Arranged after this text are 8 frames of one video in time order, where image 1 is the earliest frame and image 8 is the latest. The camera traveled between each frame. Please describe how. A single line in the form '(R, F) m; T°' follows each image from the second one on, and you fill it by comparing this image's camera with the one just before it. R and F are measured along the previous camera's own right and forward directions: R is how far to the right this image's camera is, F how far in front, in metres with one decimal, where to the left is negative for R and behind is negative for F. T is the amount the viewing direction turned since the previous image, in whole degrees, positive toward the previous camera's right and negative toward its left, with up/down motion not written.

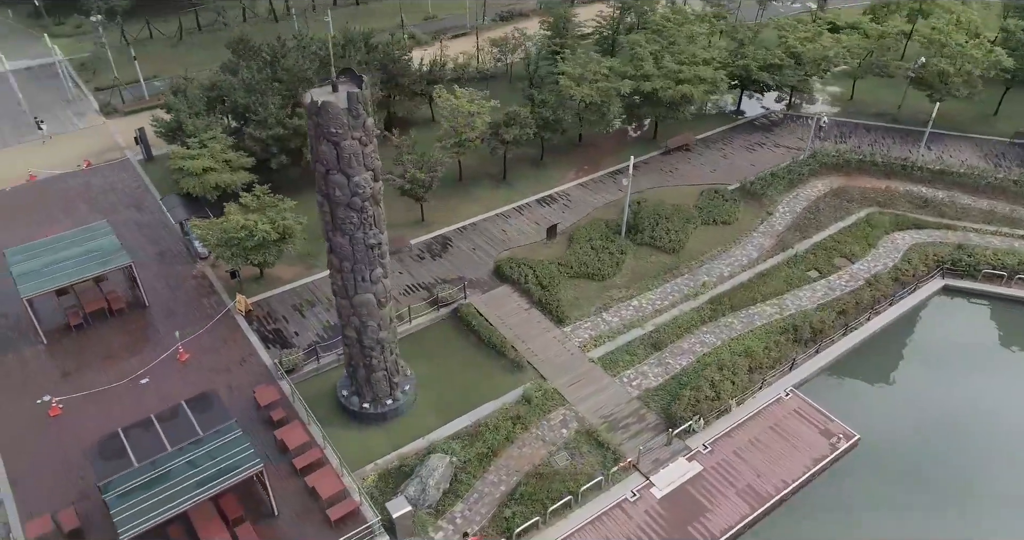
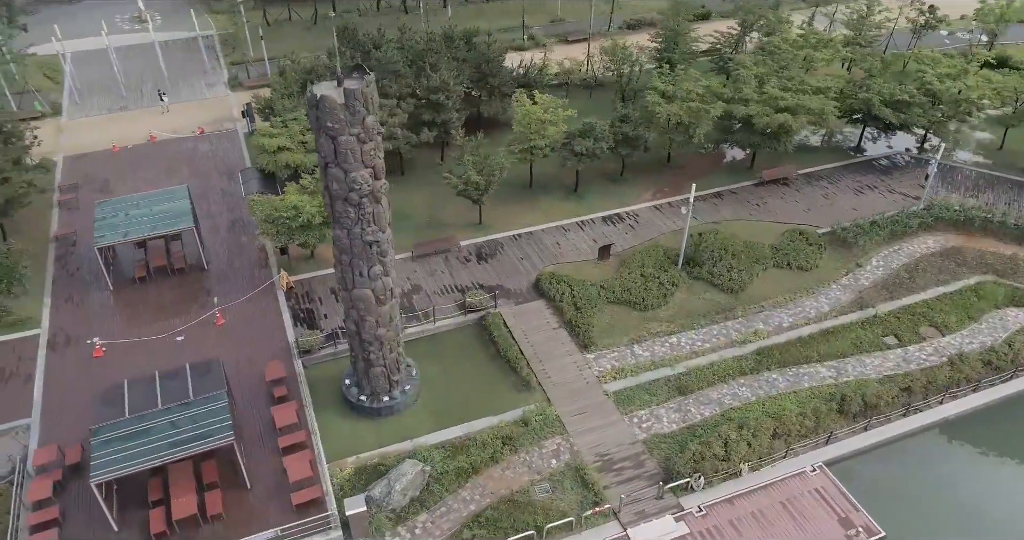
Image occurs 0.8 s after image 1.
(+4.1, +1.2) m; -12°
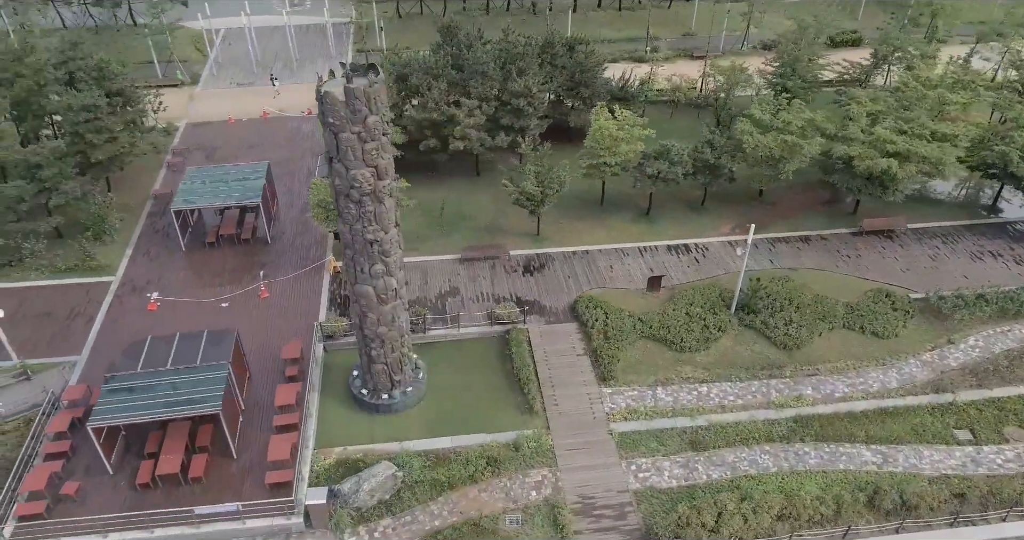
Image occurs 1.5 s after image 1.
(+4.1, +1.2) m; -12°
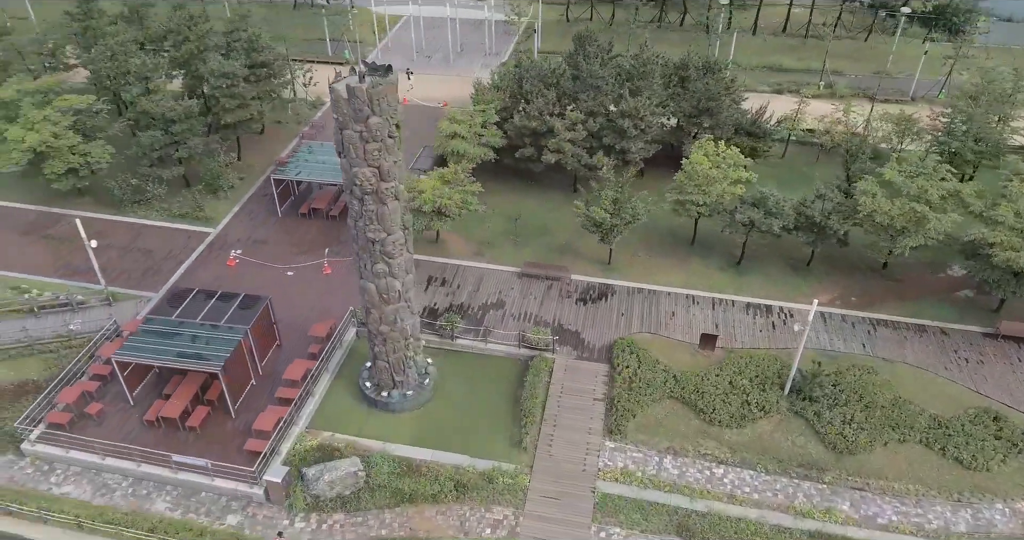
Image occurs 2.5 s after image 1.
(+5.3, +1.8) m; -16°
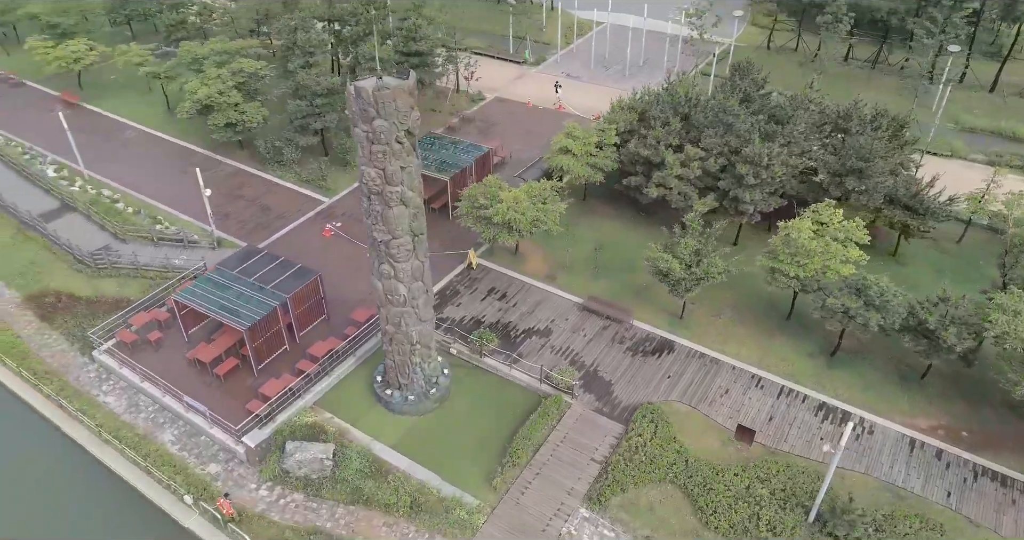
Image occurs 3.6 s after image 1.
(+5.9, +2.1) m; -18°
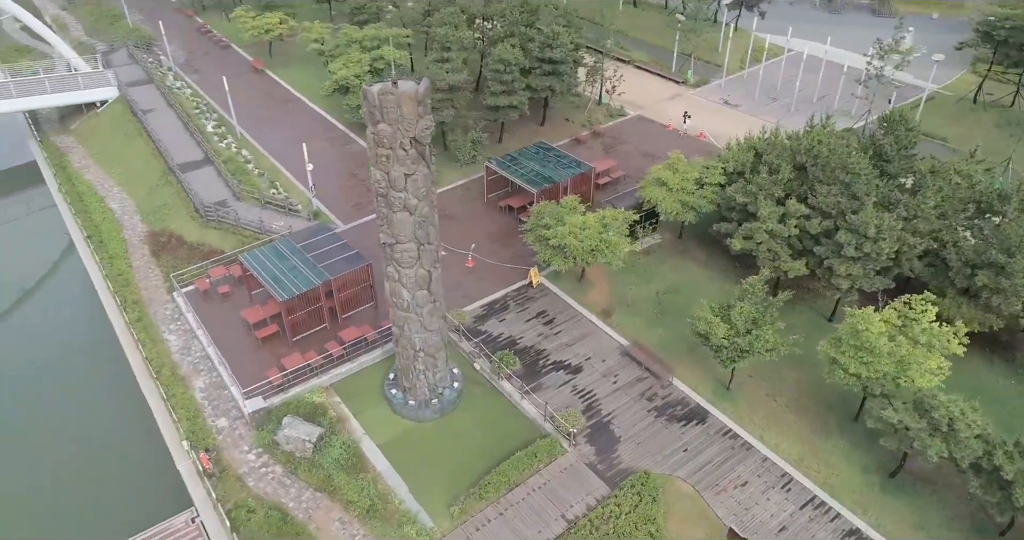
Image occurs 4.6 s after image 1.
(+5.3, +1.8) m; -16°
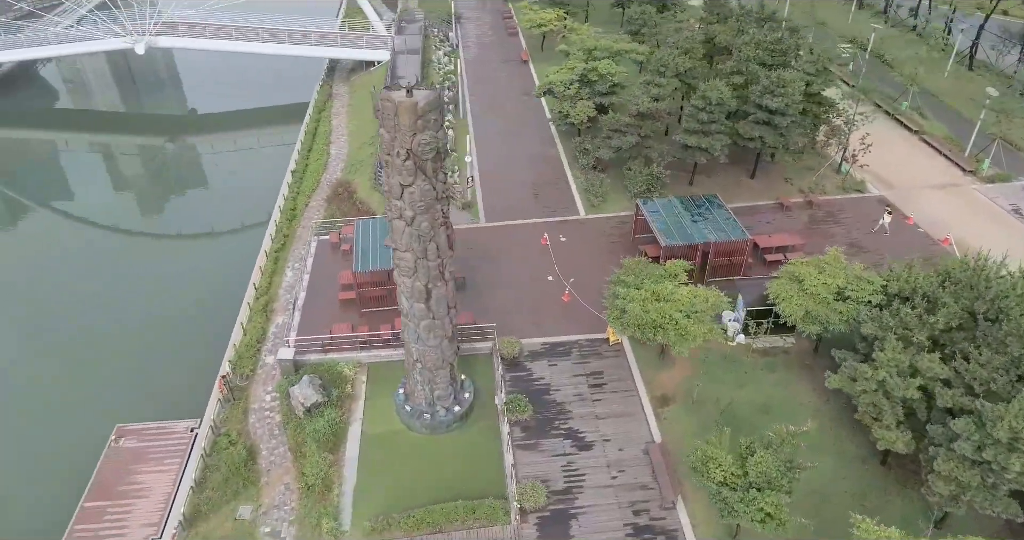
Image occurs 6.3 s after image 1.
(+8.2, +3.5) m; -25°
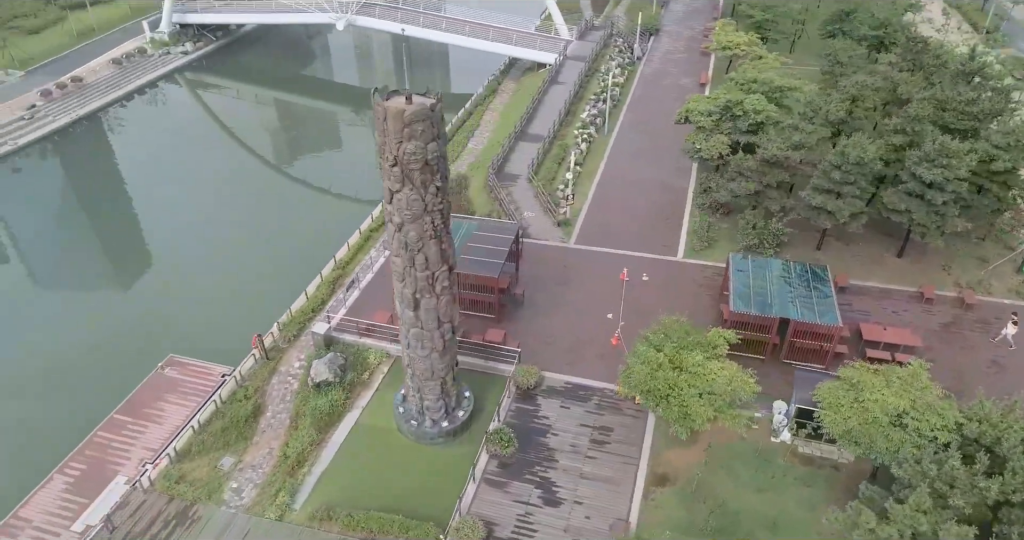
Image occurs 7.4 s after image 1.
(+5.9, +2.0) m; -17°
